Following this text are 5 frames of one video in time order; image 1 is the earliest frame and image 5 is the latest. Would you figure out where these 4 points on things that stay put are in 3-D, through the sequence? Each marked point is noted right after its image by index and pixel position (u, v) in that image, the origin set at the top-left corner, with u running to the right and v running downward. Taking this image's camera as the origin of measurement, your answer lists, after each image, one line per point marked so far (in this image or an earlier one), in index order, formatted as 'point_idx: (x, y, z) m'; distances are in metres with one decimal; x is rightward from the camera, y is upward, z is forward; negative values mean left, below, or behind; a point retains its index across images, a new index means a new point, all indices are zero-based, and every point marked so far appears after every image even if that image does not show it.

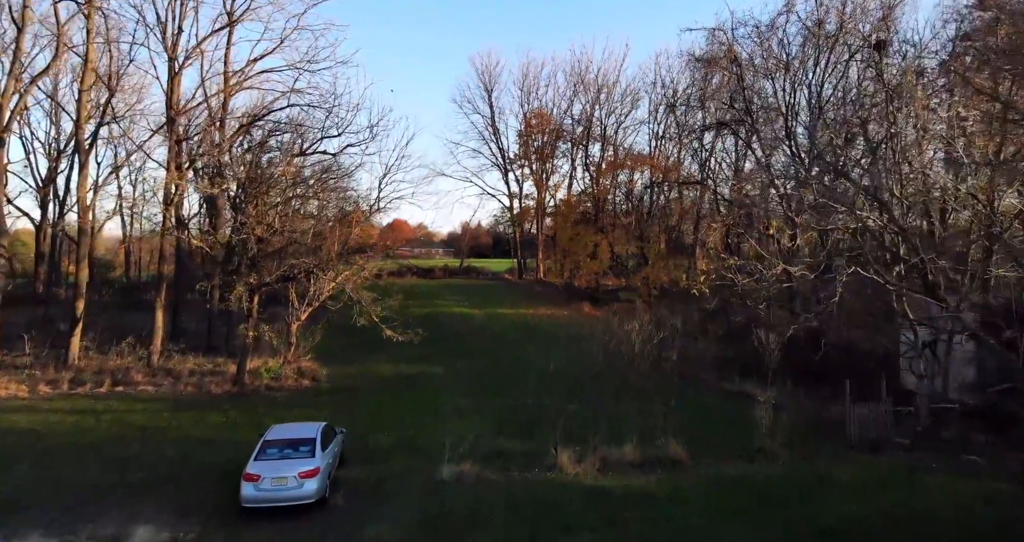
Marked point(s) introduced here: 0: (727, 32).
0: (+5.3, +5.9, +17.0) m
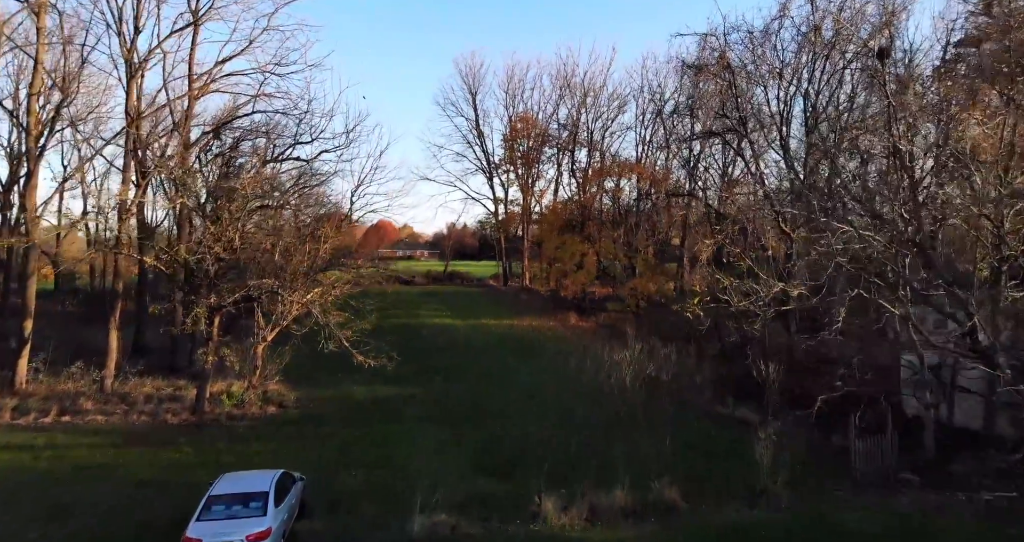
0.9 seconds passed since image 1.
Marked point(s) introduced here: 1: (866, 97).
0: (+4.9, +5.6, +16.3) m
1: (+7.1, +3.5, +13.8) m
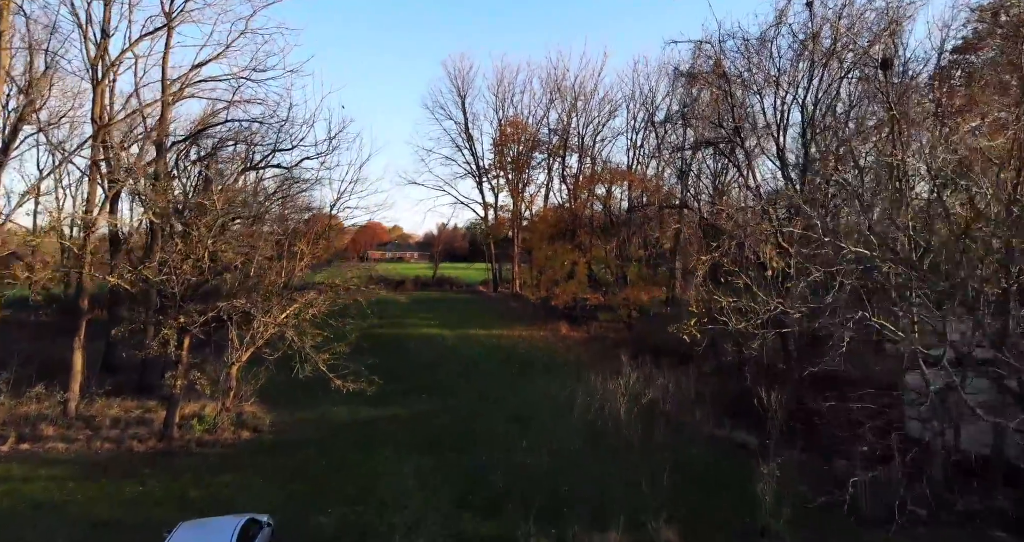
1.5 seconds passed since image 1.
0: (+4.6, +5.2, +15.8) m
1: (+6.8, +3.2, +13.3) m
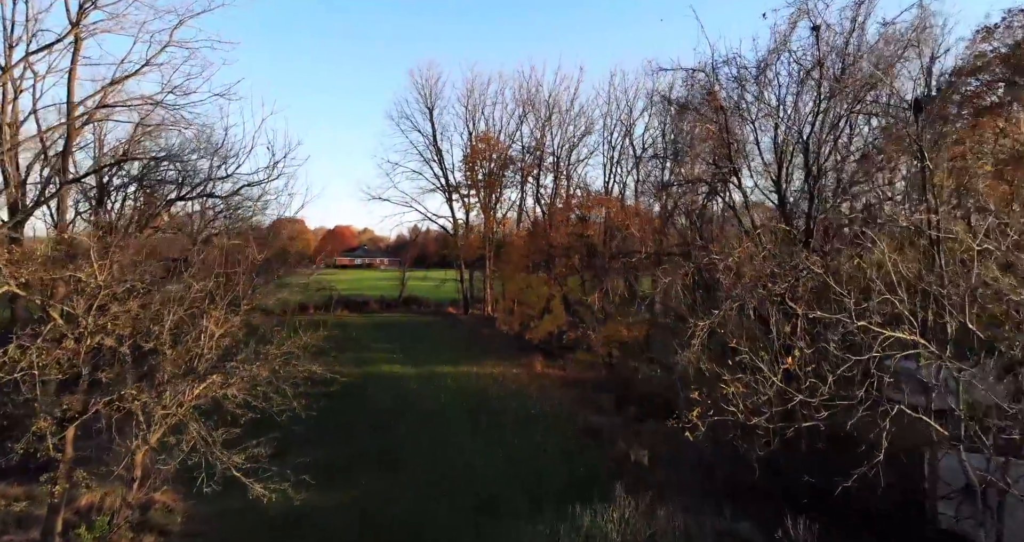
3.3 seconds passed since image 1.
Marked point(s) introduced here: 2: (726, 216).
0: (+4.0, +4.1, +14.0) m
1: (+6.3, +2.1, +11.6) m
2: (+4.6, +1.2, +14.8) m
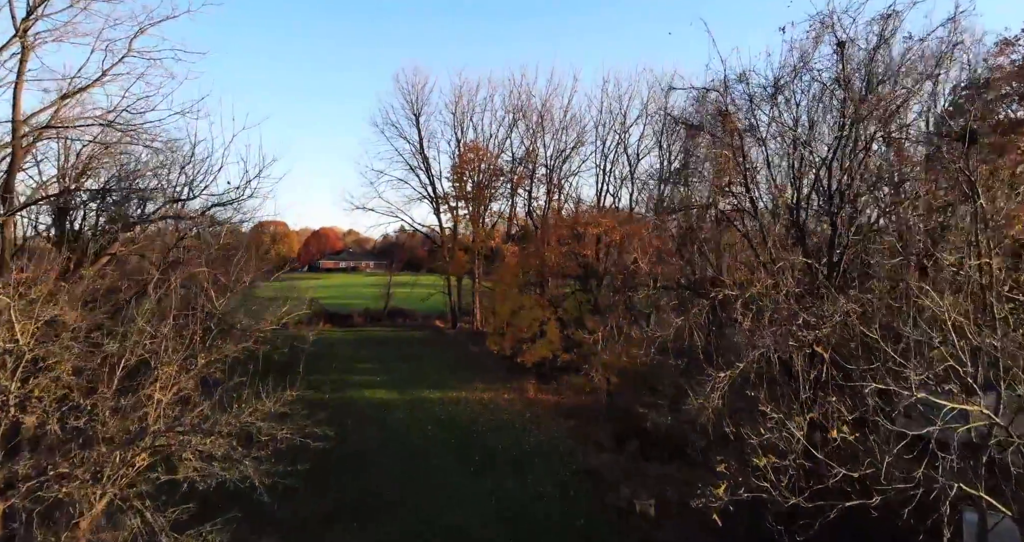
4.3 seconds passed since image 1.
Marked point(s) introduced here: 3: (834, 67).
0: (+3.9, +3.5, +12.9) m
1: (+6.2, +1.5, +10.5) m
2: (+4.5, +0.5, +13.7) m
3: (+5.7, +3.6, +12.1) m
